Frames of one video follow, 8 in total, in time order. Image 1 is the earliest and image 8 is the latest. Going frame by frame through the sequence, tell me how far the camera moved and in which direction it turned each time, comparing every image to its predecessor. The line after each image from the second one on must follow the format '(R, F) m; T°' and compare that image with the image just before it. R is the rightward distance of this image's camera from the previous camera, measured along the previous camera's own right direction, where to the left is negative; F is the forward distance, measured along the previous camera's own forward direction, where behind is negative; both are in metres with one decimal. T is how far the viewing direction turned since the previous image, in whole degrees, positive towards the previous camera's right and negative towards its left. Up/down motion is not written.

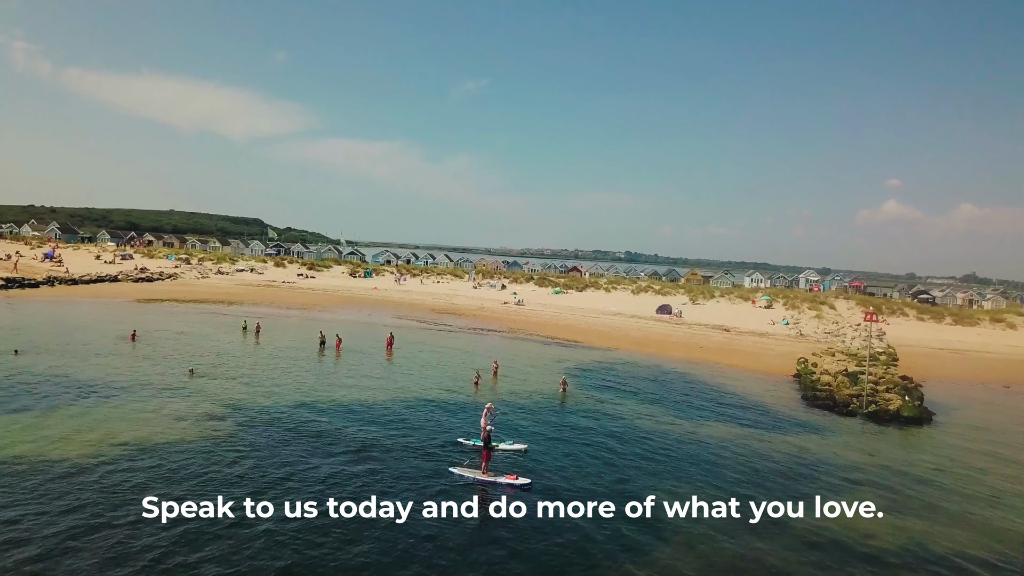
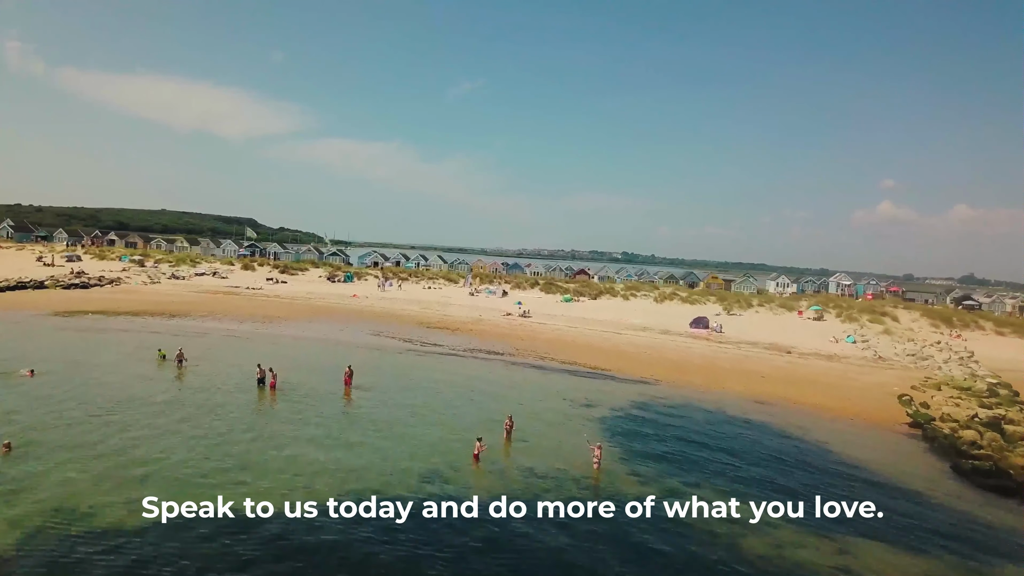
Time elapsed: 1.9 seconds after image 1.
(-0.4, +8.4) m; 0°
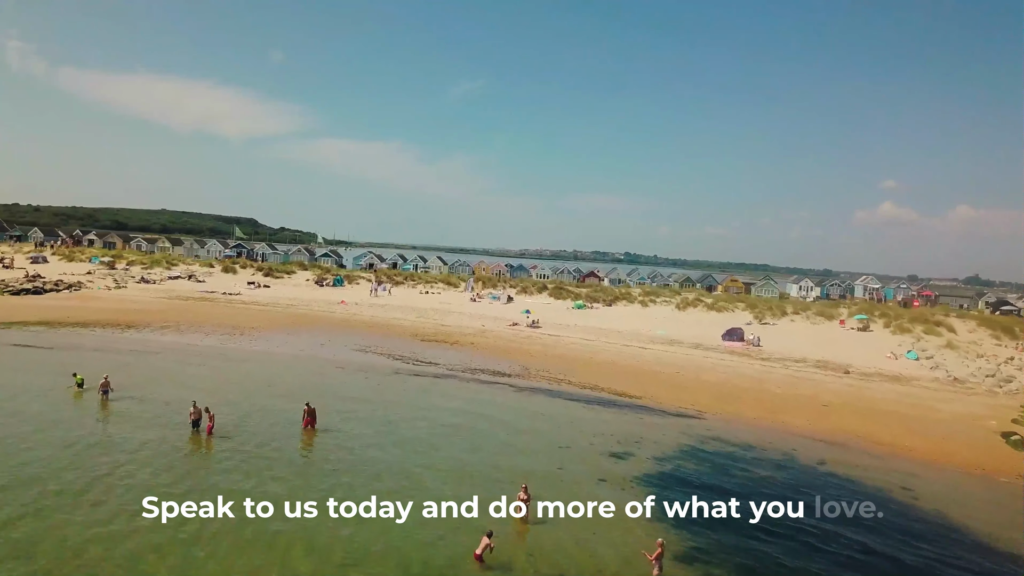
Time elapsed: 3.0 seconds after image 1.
(-0.3, +5.0) m; 0°
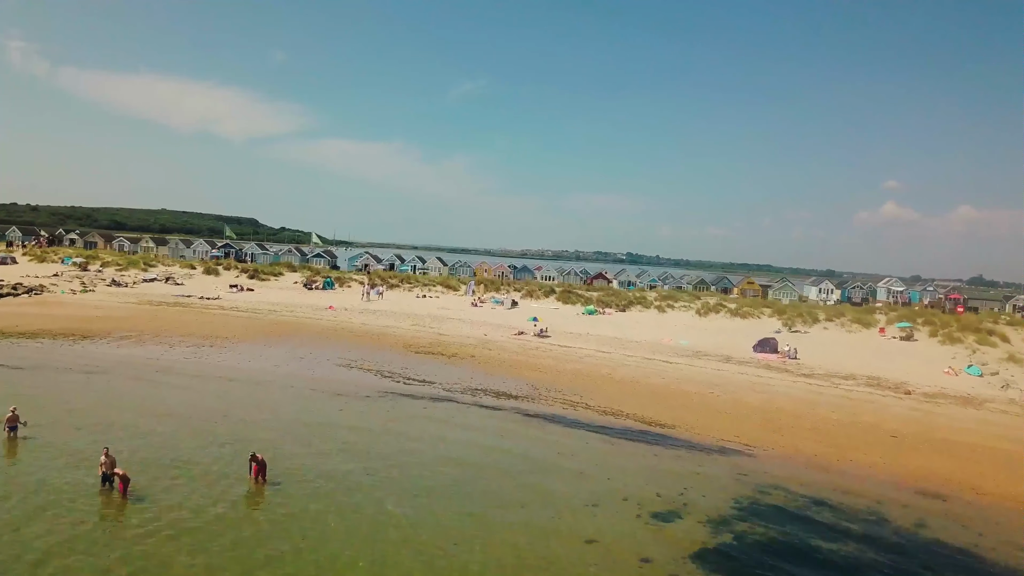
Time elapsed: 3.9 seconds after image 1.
(-0.2, +3.9) m; 0°
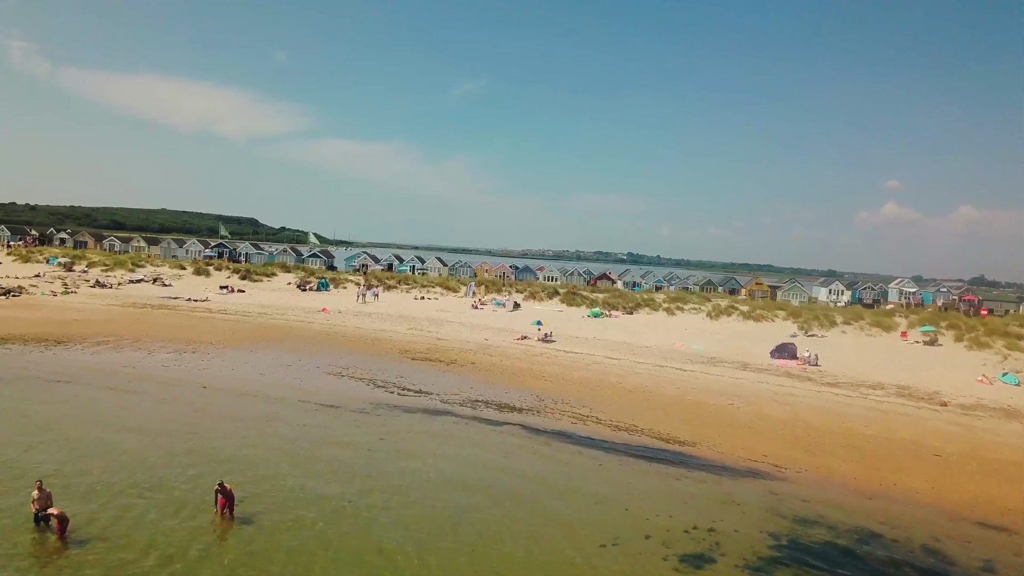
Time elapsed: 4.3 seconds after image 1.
(-0.1, +1.9) m; 0°
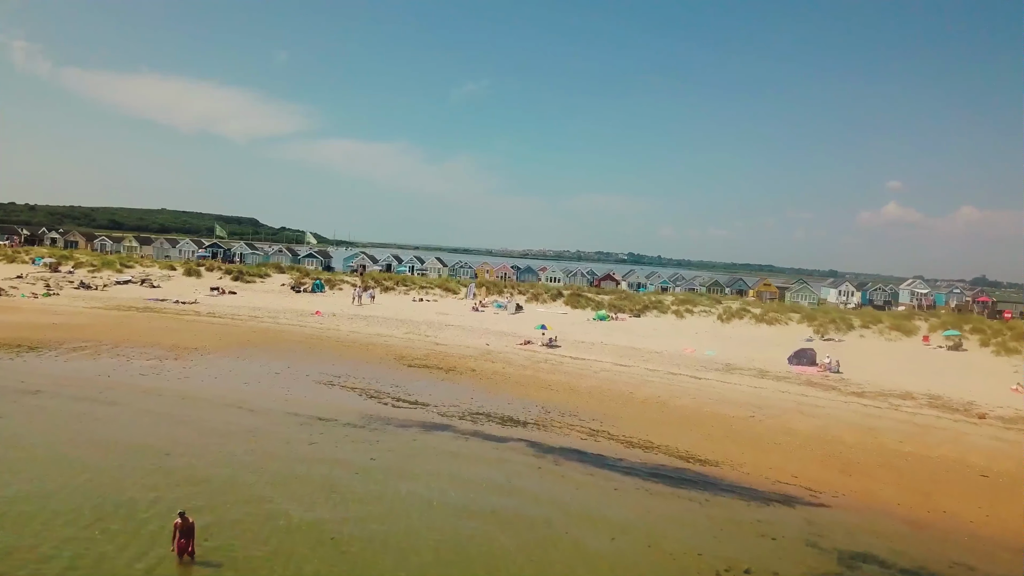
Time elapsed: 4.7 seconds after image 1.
(-0.1, +1.7) m; 0°
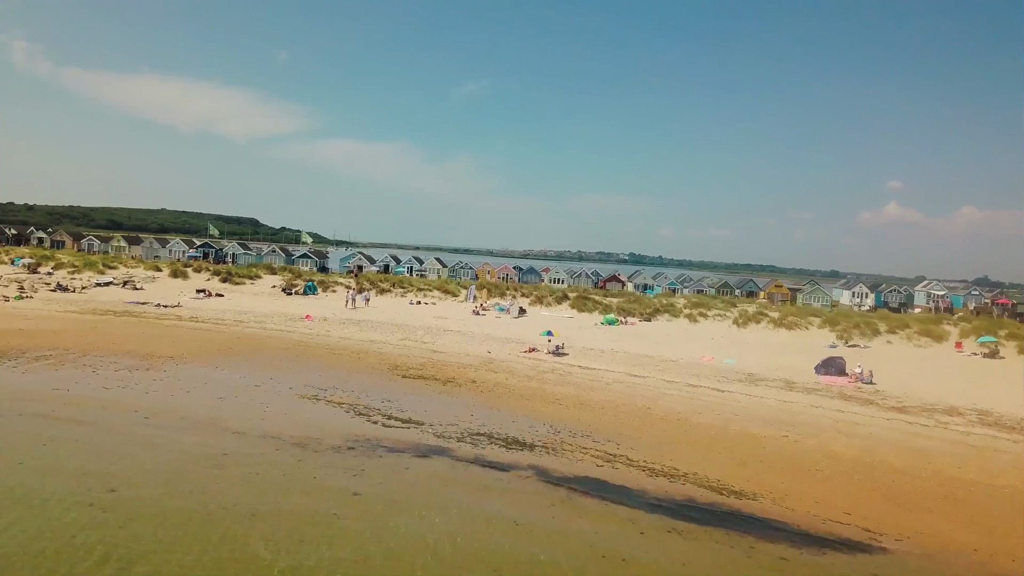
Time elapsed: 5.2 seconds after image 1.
(-0.1, +2.2) m; 0°
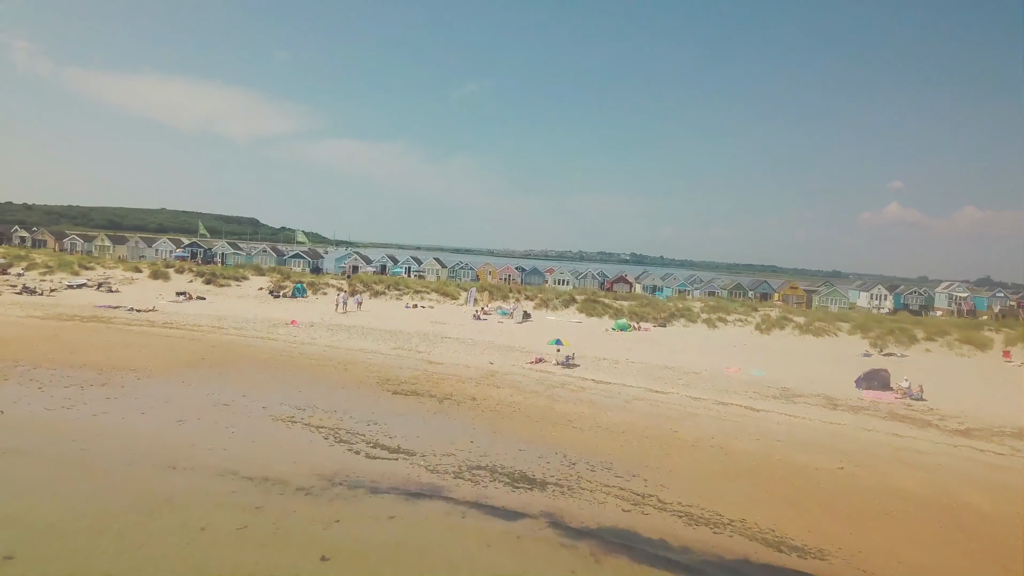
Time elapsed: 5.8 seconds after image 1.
(-0.1, +2.8) m; 0°
